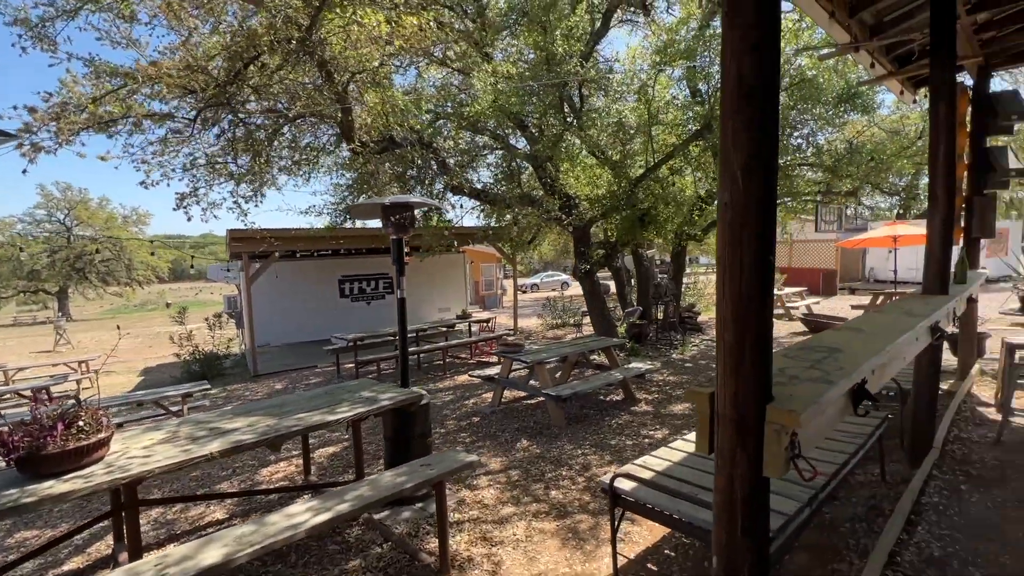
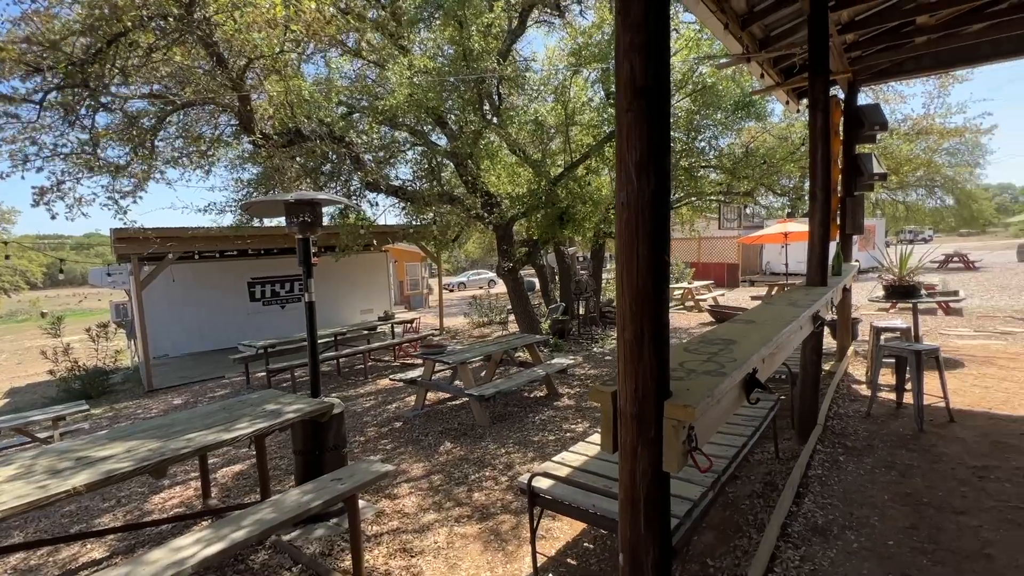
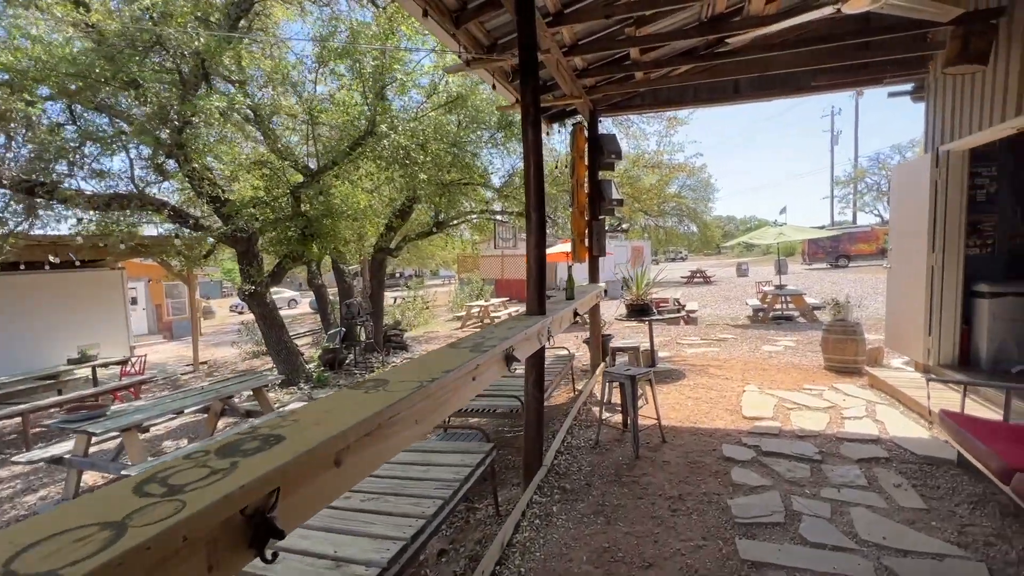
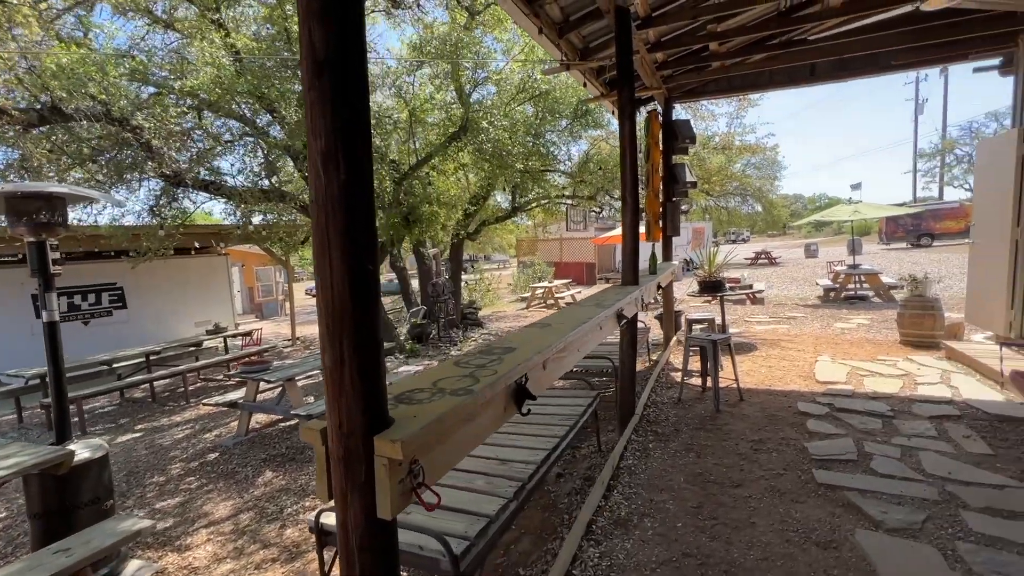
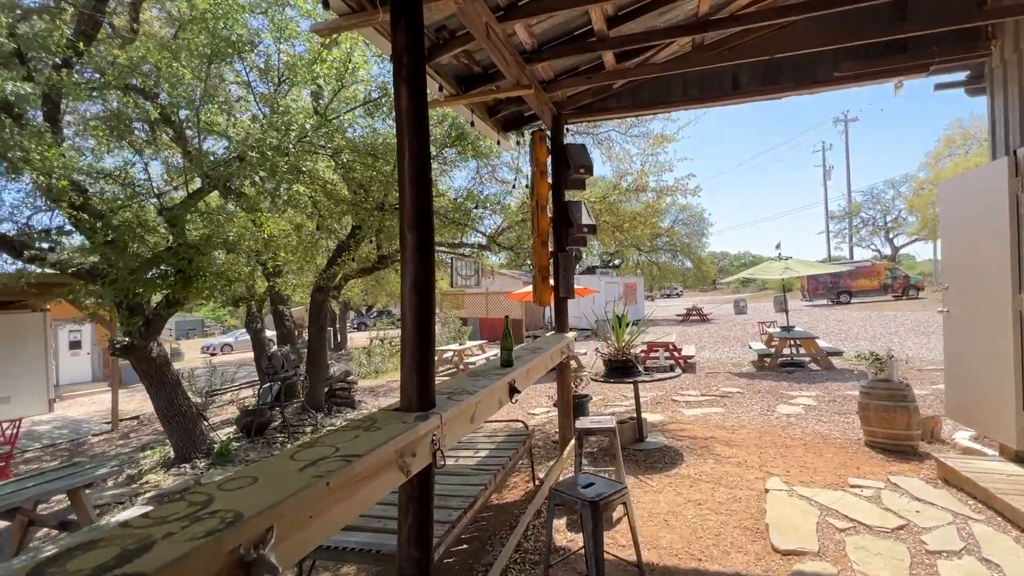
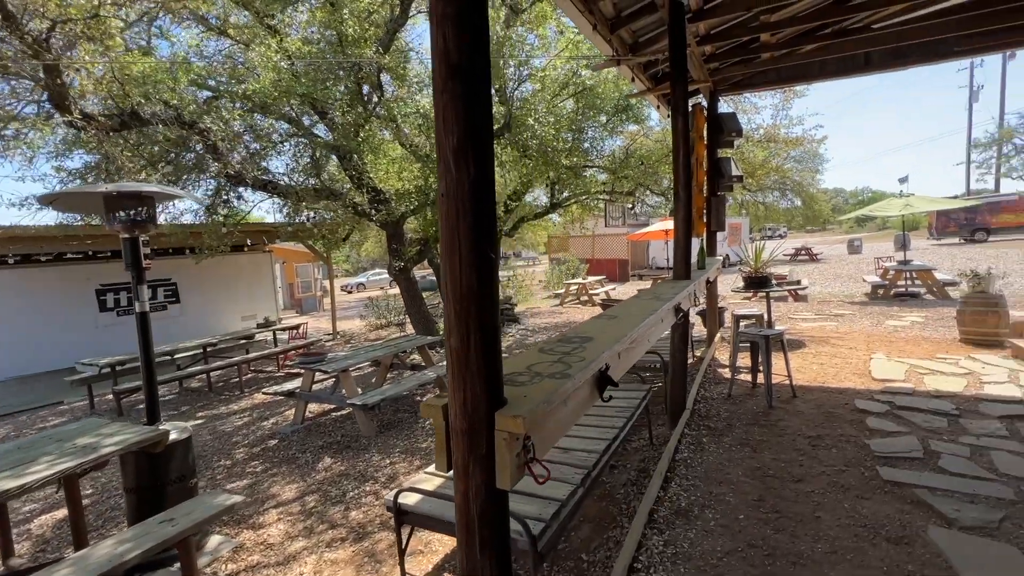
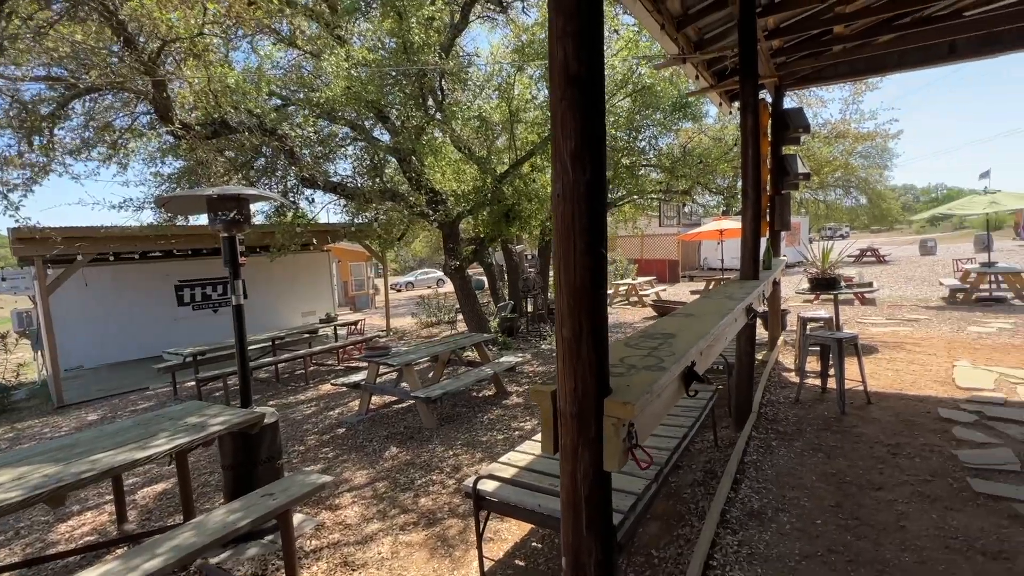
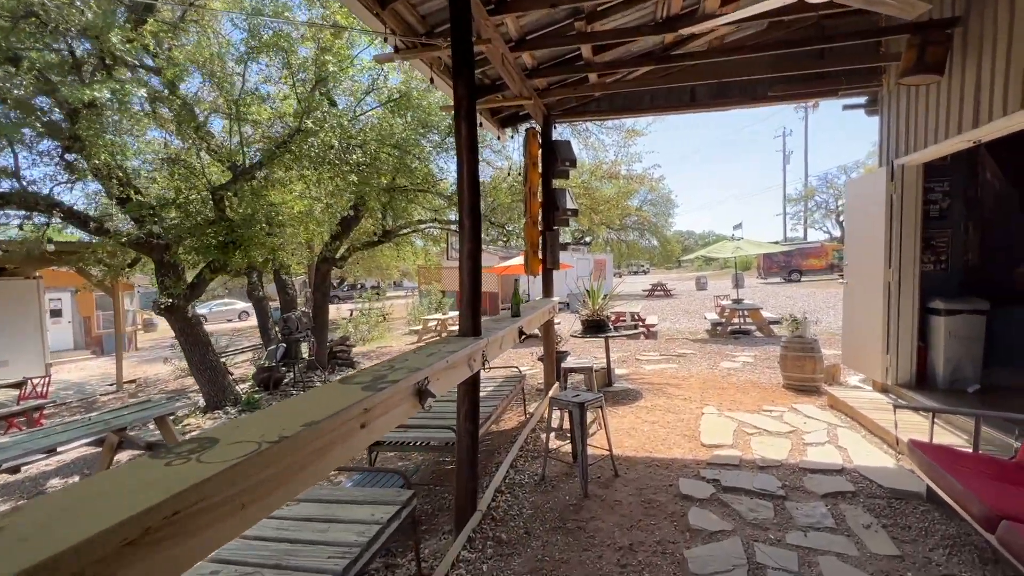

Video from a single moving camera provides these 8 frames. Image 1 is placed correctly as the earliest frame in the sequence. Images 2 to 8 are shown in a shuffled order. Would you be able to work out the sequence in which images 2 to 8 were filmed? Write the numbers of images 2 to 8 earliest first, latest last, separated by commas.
2, 7, 6, 4, 3, 8, 5
